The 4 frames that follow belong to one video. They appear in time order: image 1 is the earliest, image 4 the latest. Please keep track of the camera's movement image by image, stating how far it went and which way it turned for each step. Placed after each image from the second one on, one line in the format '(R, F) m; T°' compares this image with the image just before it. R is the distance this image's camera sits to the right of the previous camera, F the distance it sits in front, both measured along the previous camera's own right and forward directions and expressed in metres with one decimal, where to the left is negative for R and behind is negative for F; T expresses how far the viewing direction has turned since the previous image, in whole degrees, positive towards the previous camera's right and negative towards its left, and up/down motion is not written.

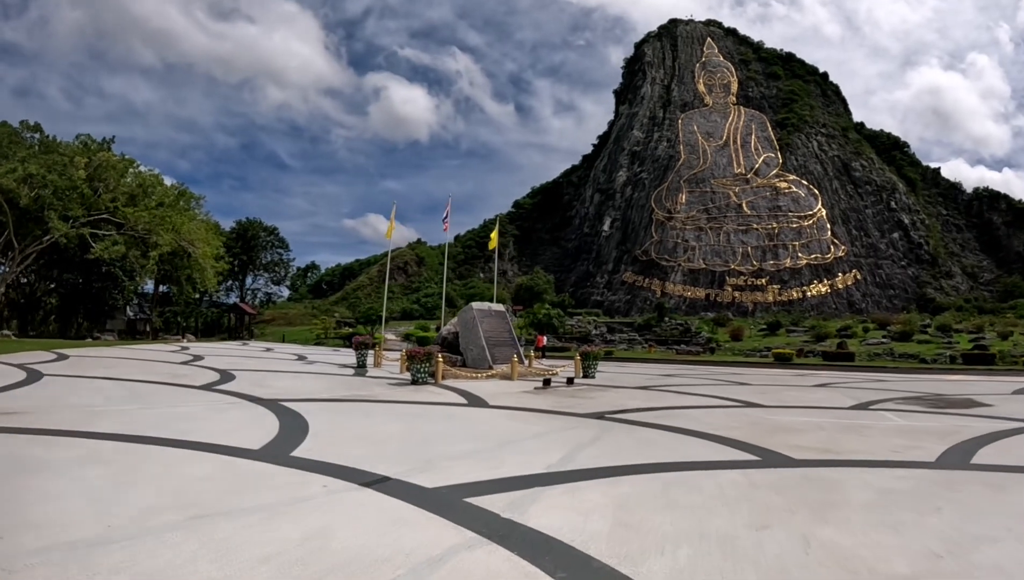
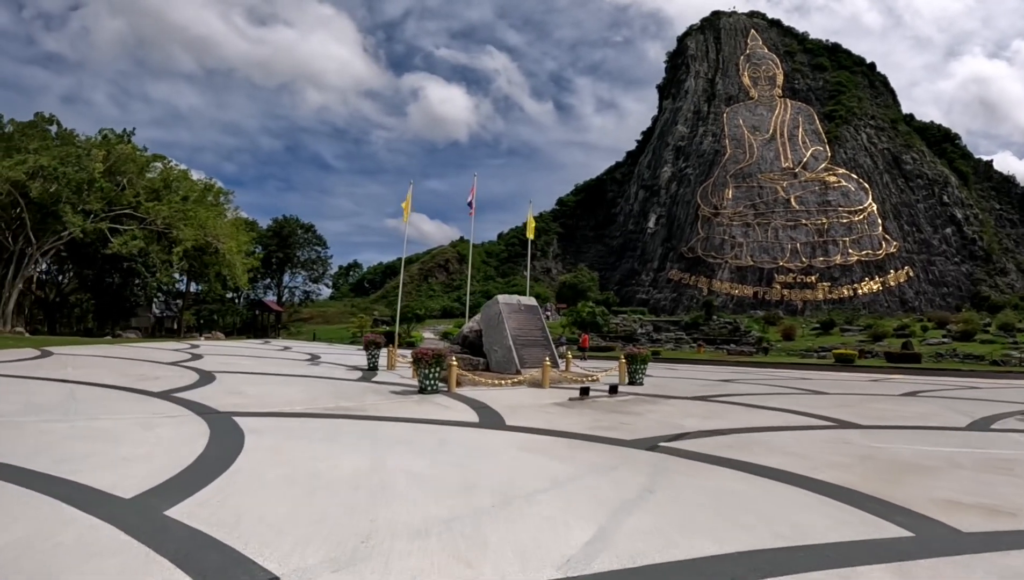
(+0.3, +2.4) m; -4°
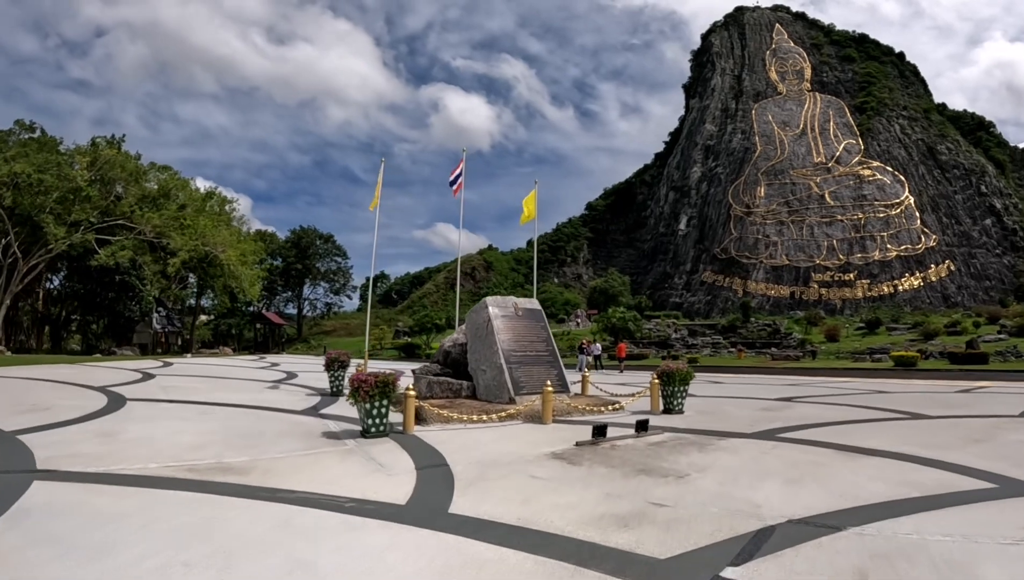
(+0.6, +3.2) m; -3°
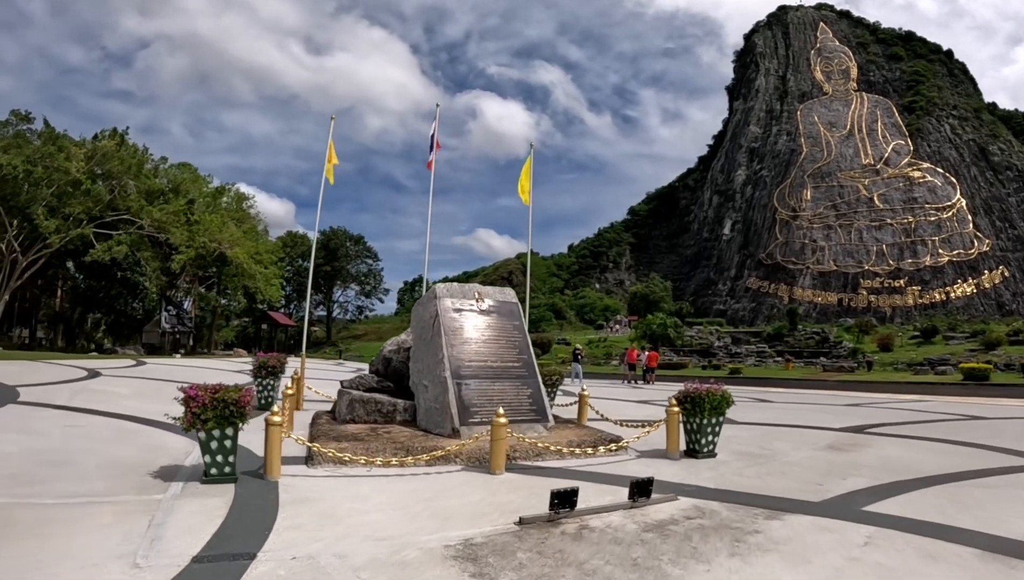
(+1.0, +2.9) m; -4°
